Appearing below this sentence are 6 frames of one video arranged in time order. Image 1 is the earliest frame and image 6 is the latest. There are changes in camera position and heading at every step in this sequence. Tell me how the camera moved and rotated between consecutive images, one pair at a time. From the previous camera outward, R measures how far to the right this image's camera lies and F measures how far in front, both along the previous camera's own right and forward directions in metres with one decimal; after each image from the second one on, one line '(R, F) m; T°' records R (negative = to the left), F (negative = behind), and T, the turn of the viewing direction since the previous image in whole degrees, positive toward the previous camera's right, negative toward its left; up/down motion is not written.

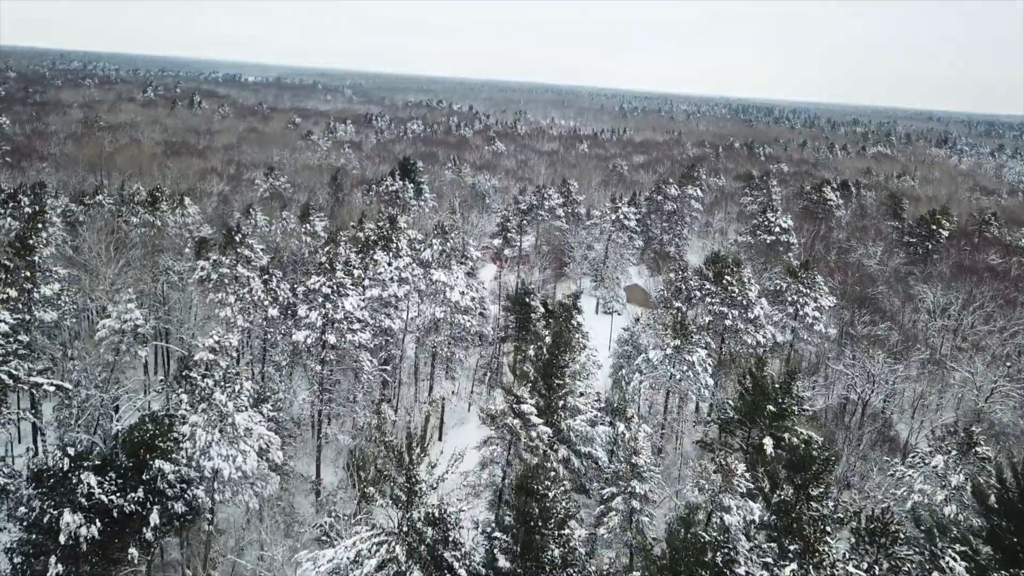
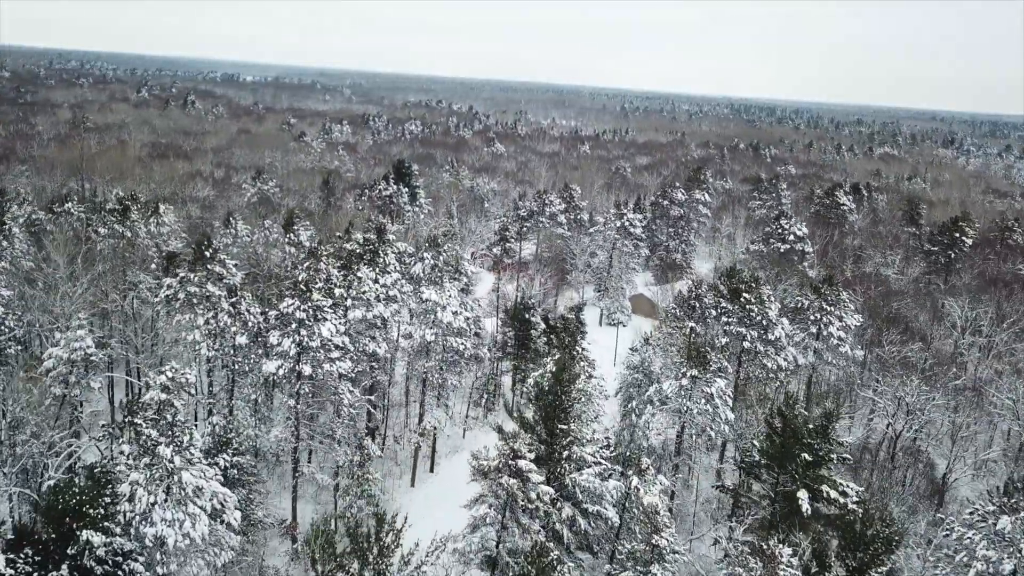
(+0.1, +3.1) m; 0°
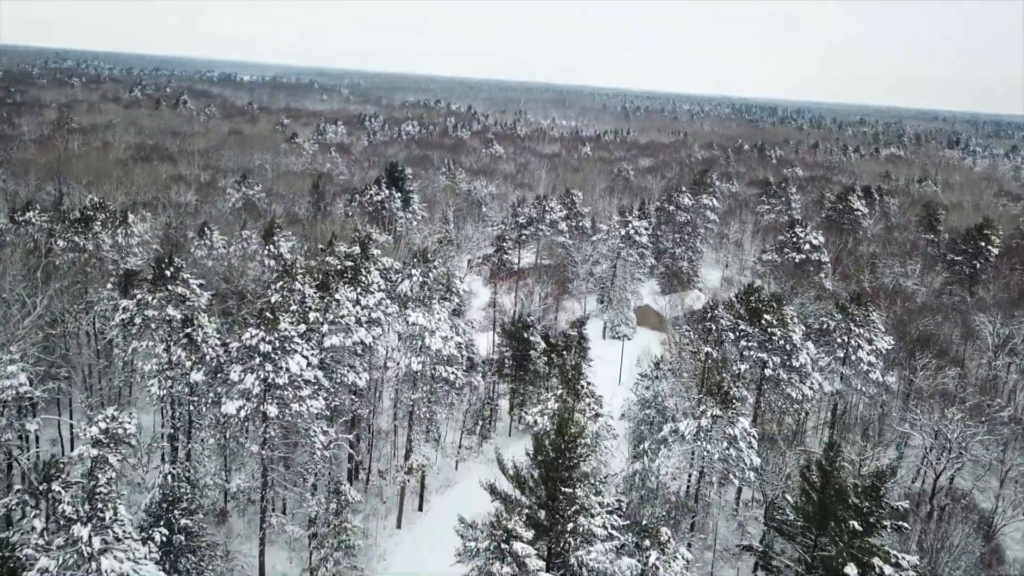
(+0.1, +3.2) m; 0°
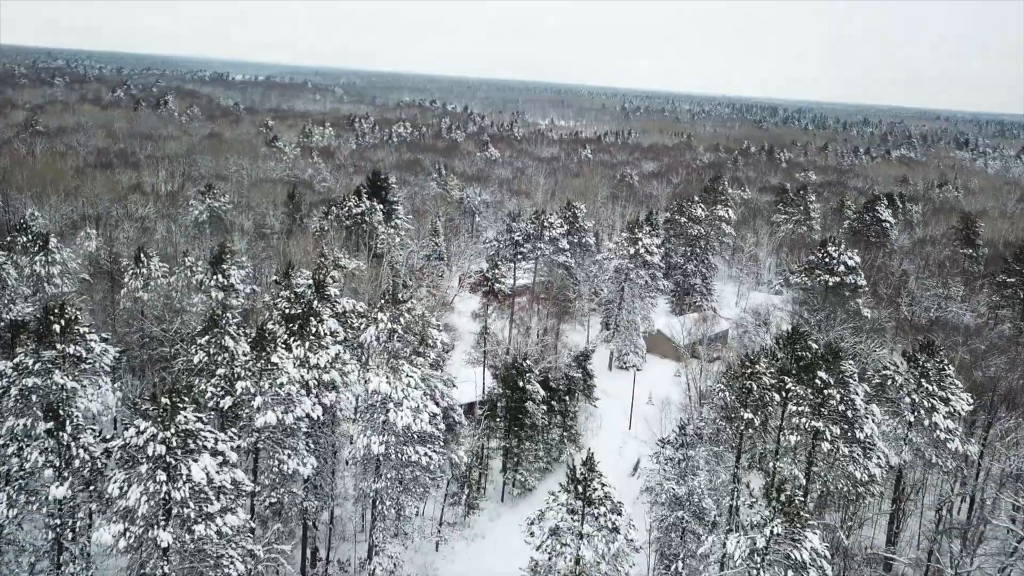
(+0.2, +6.1) m; 0°
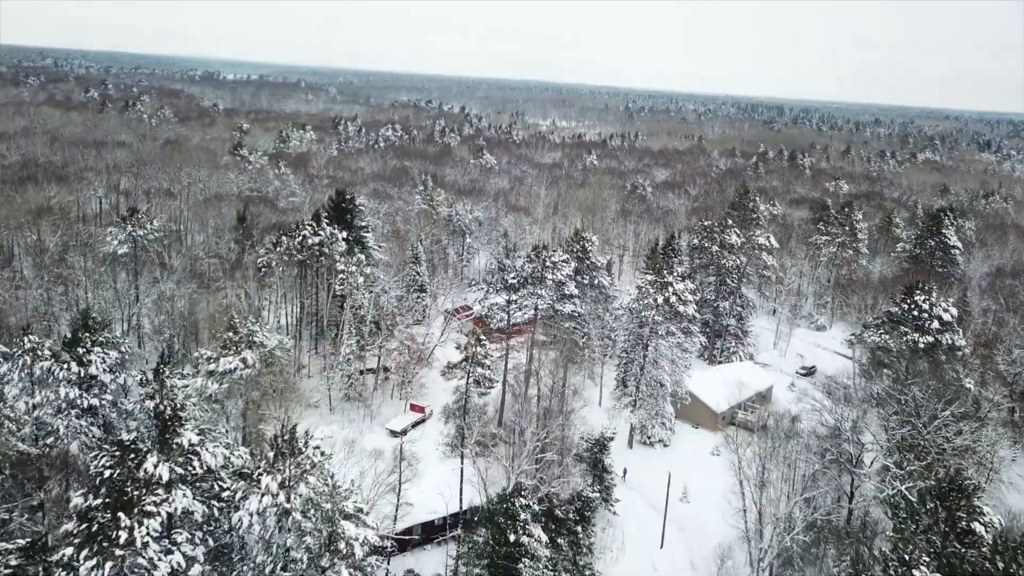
(+0.4, +10.5) m; 0°
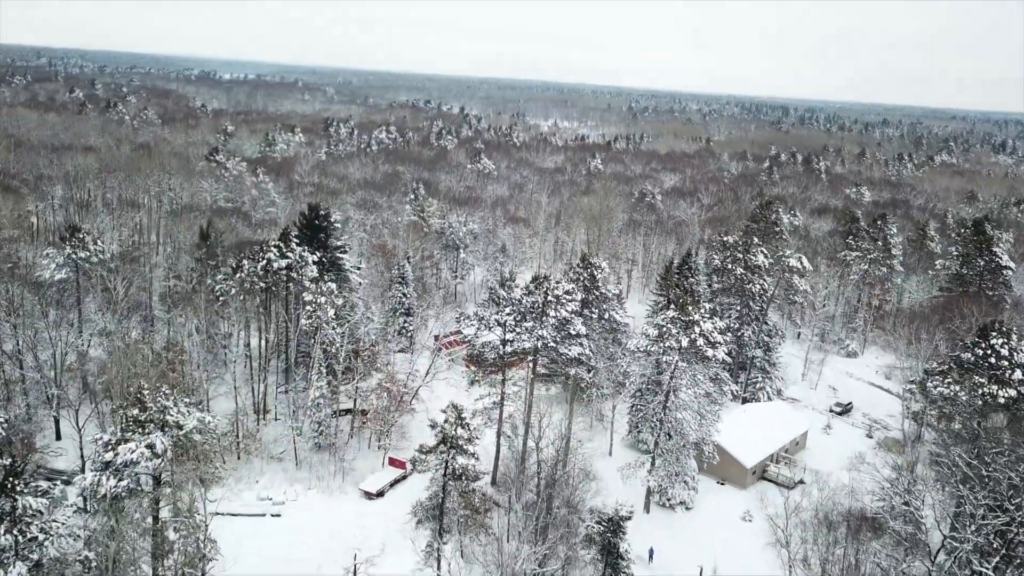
(+0.2, +5.8) m; 0°
